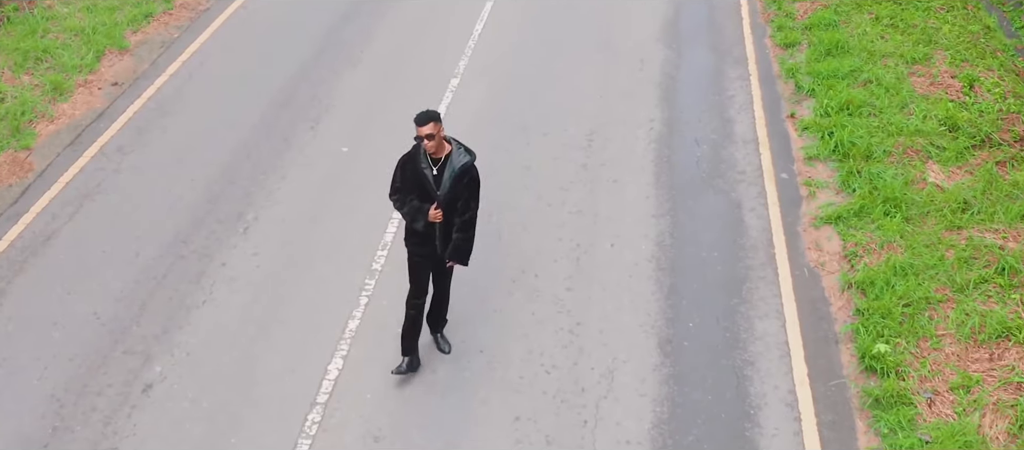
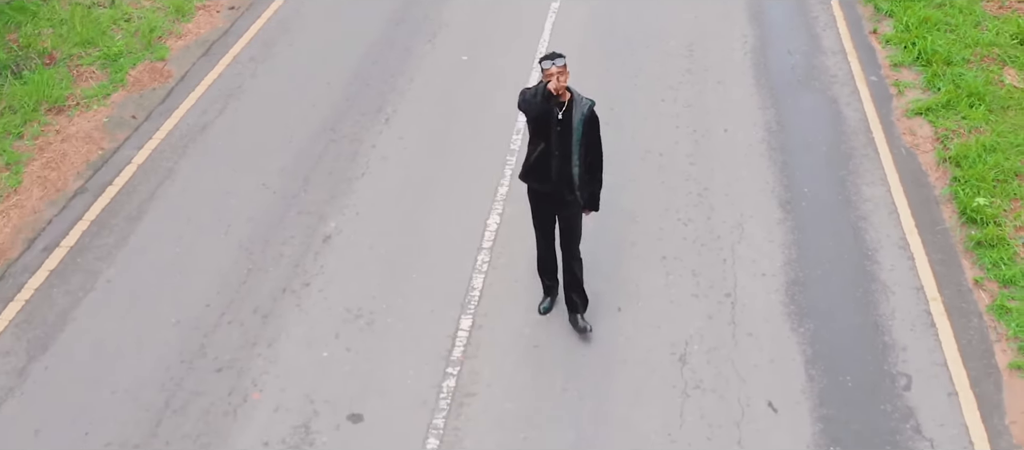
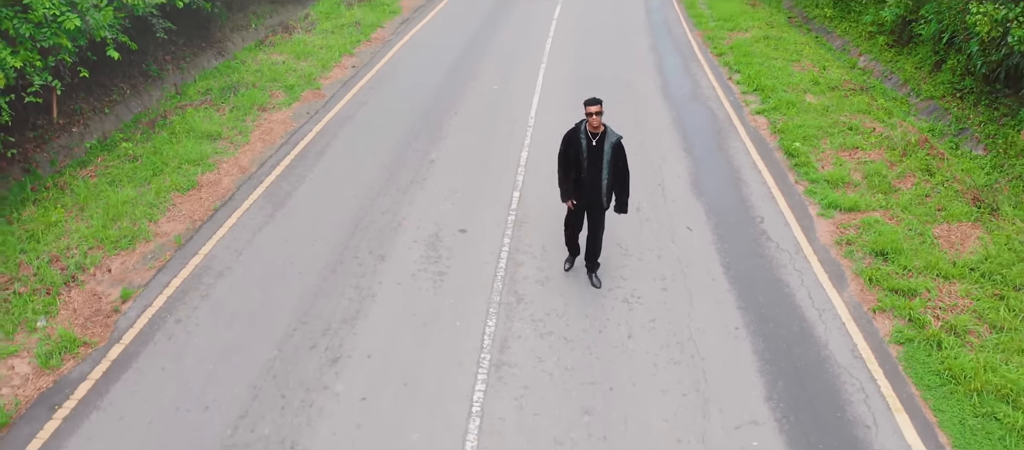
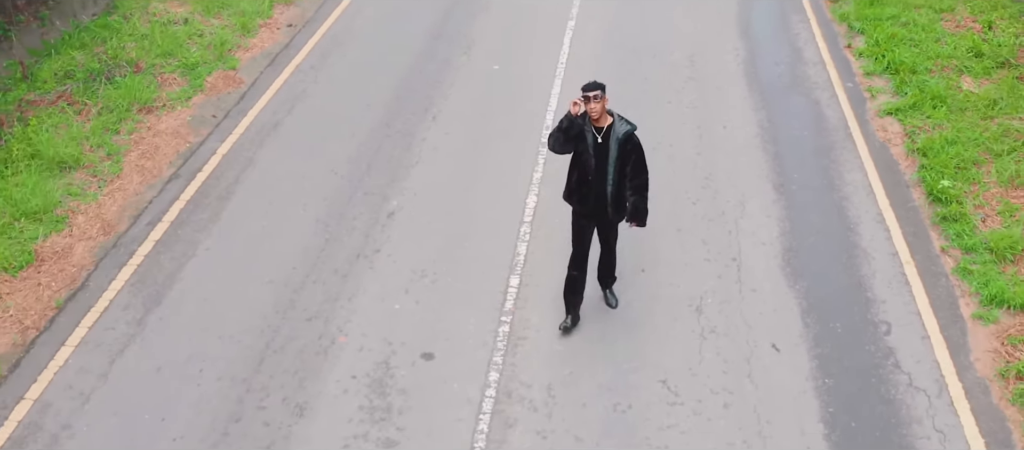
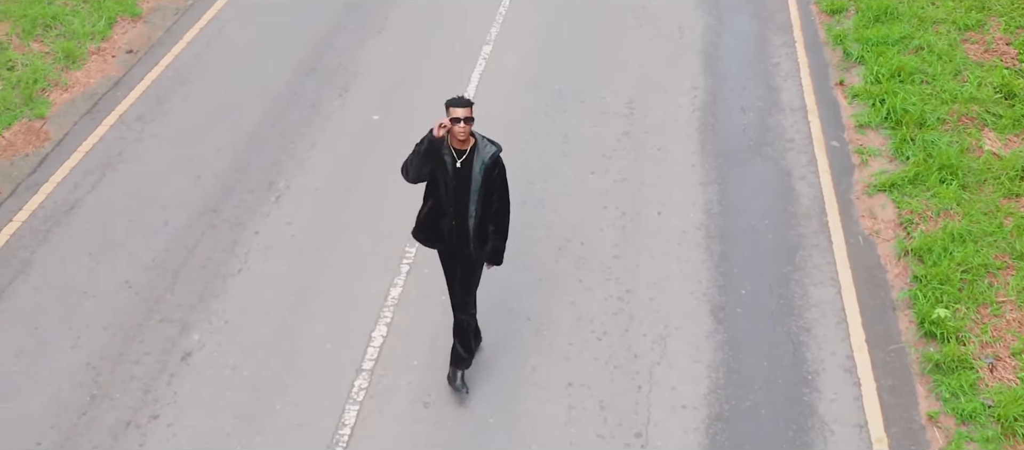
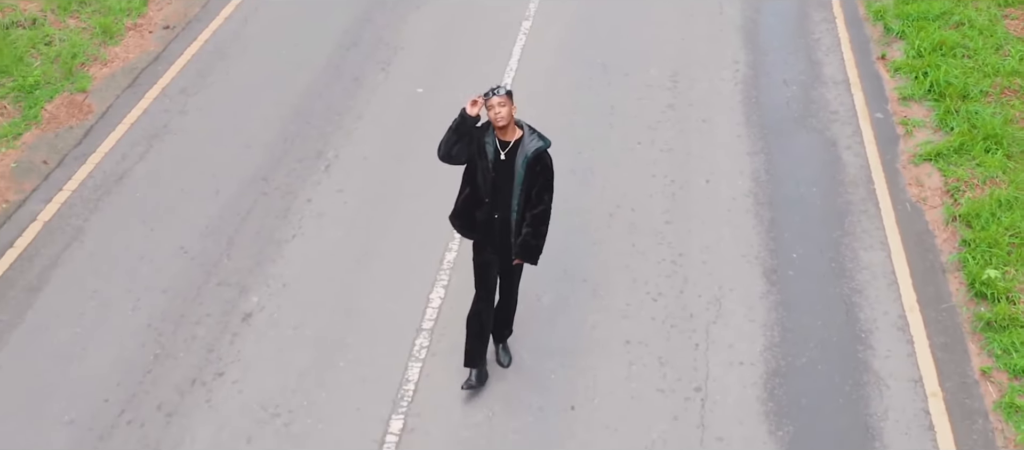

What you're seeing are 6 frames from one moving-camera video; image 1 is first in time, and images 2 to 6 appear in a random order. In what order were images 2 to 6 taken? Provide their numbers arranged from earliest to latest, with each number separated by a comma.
5, 6, 2, 4, 3
